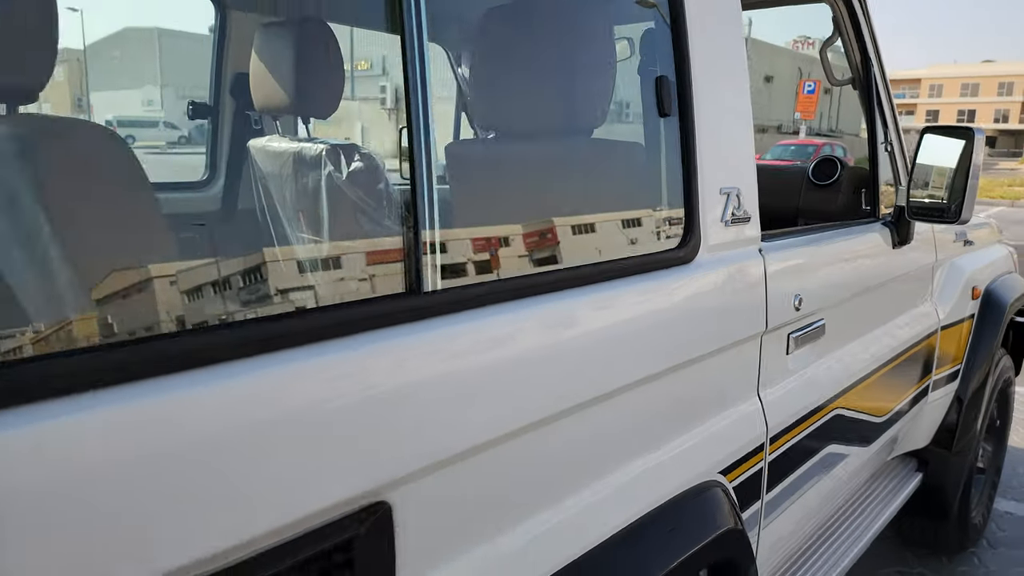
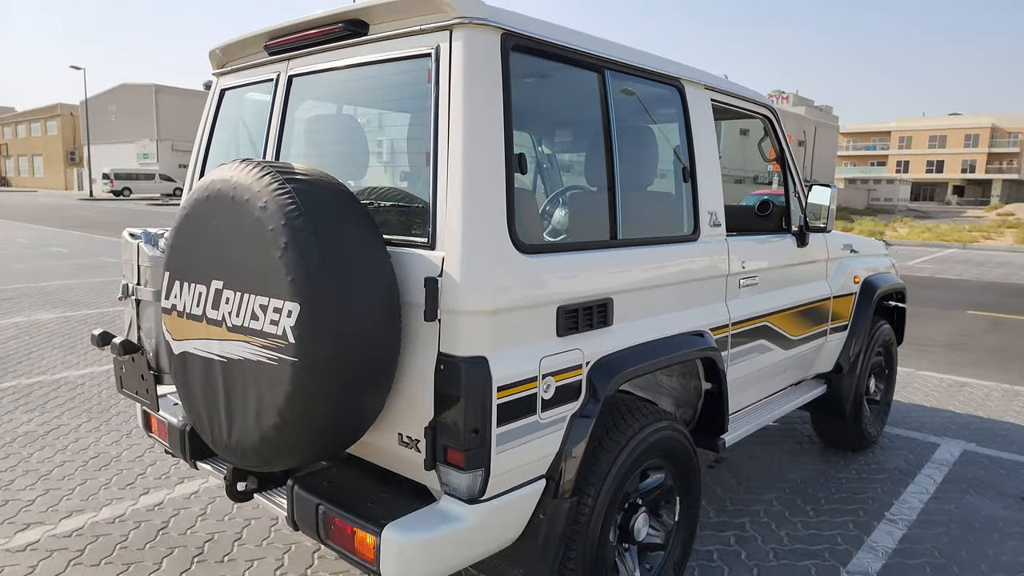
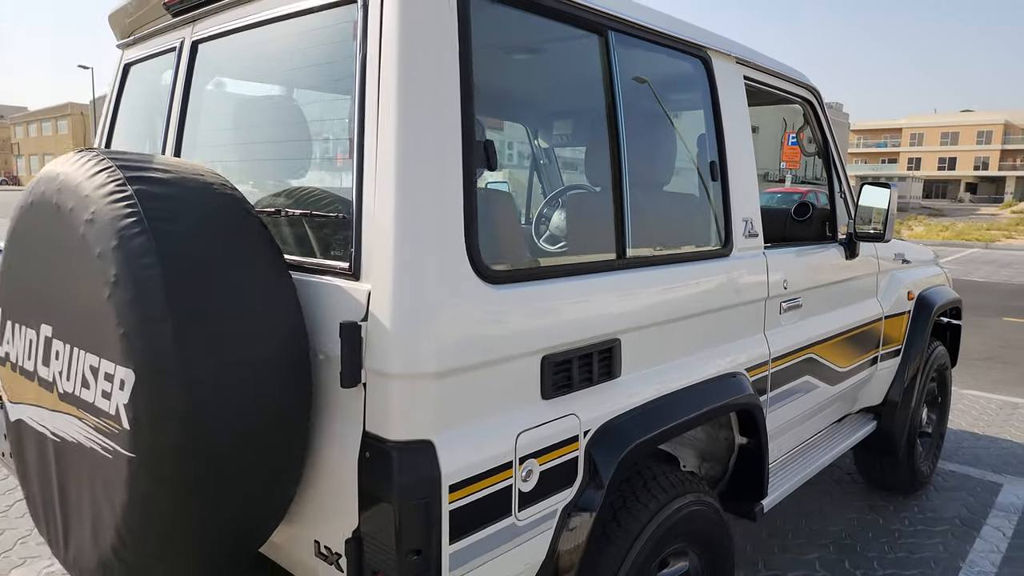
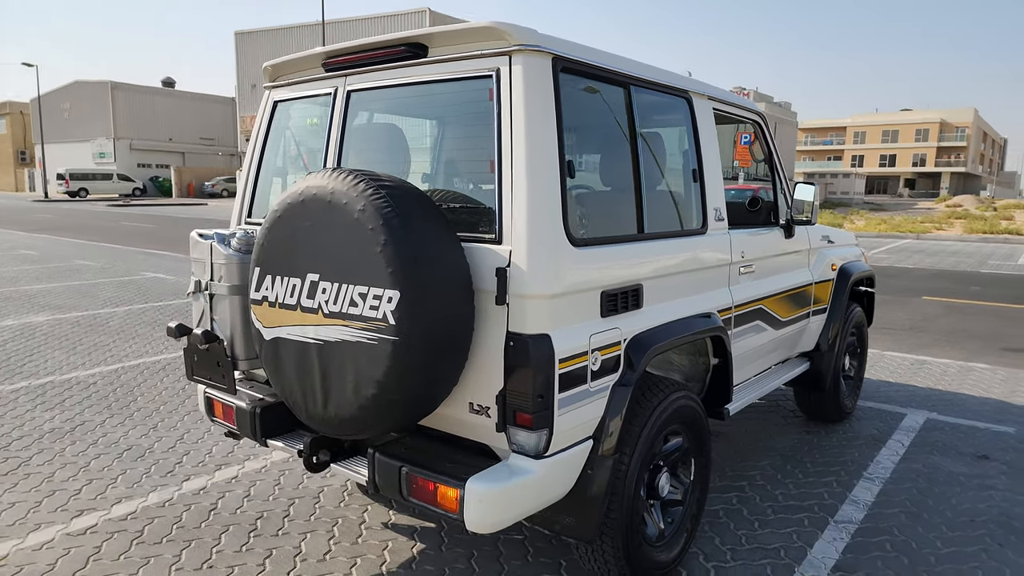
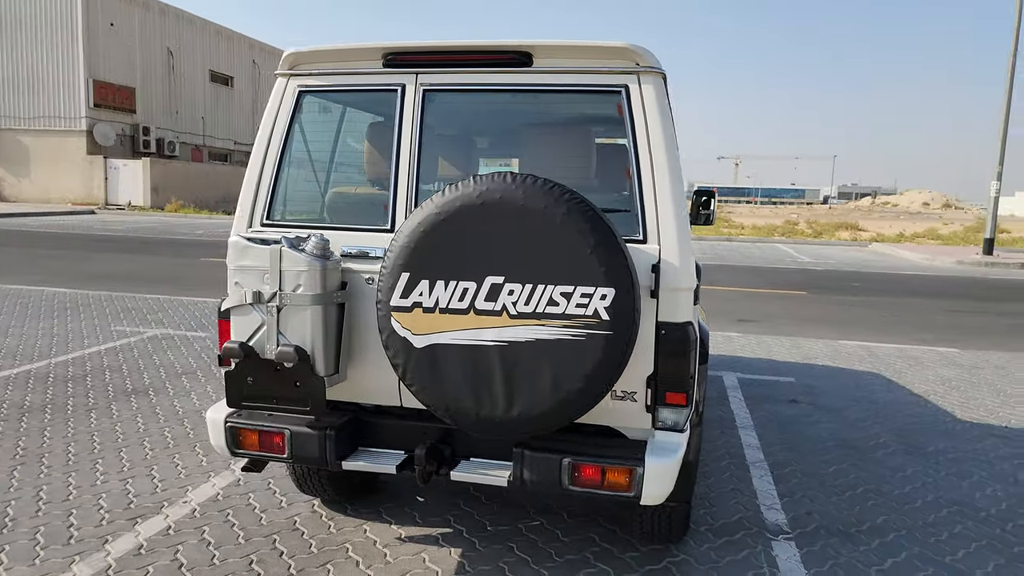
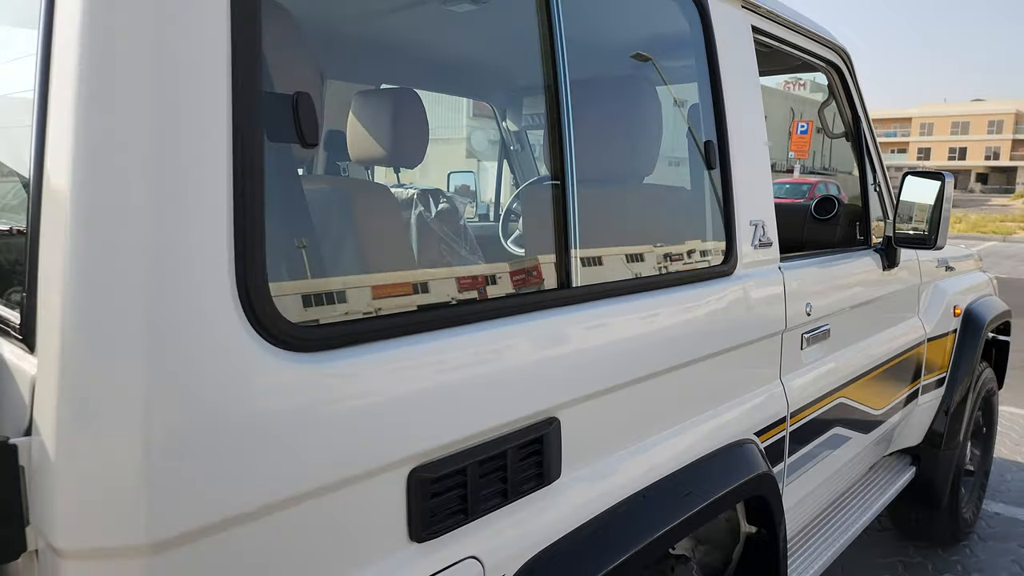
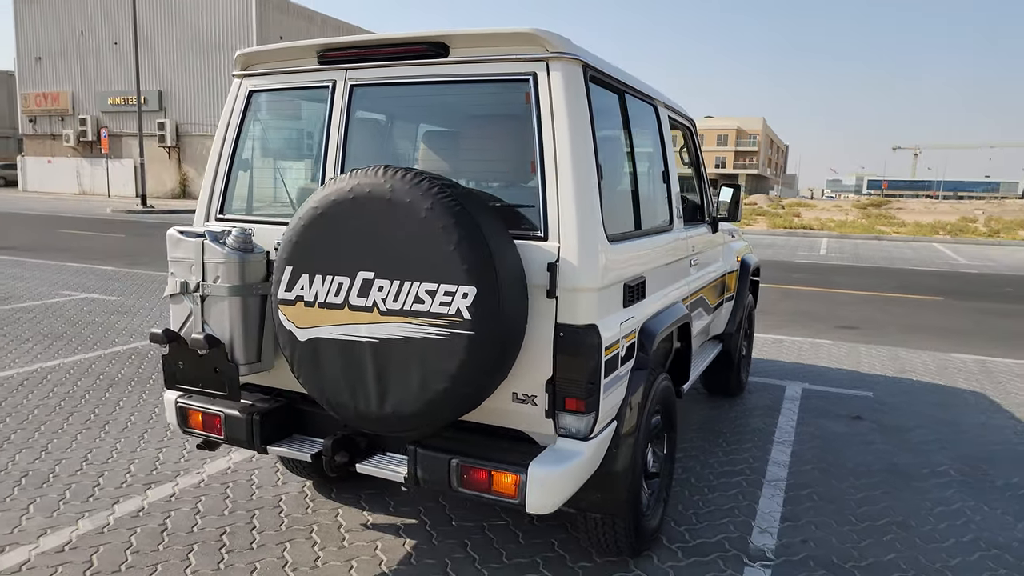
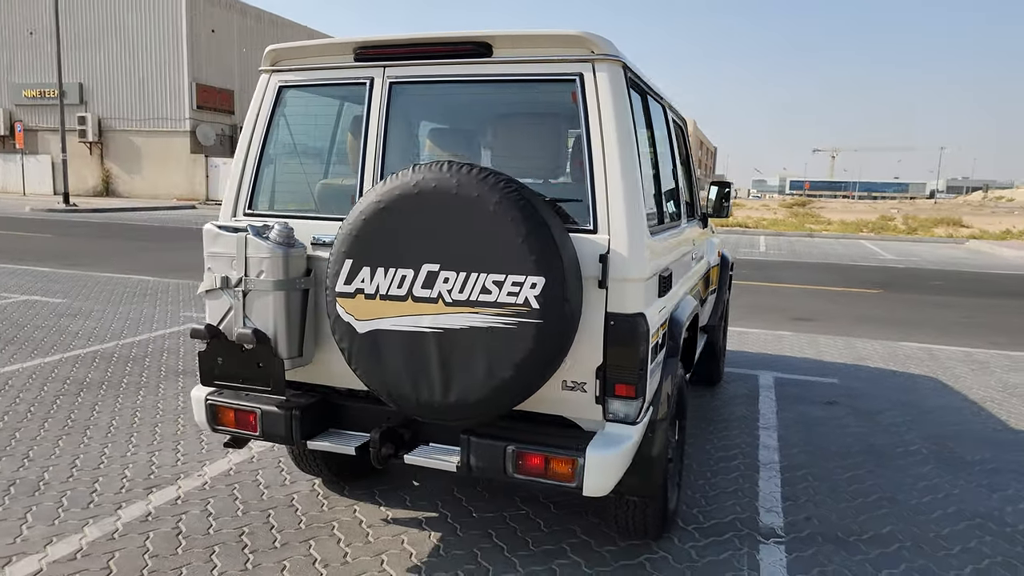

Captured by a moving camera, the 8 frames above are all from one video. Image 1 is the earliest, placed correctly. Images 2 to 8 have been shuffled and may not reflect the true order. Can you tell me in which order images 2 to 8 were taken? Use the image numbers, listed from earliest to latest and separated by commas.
6, 3, 2, 4, 7, 8, 5
